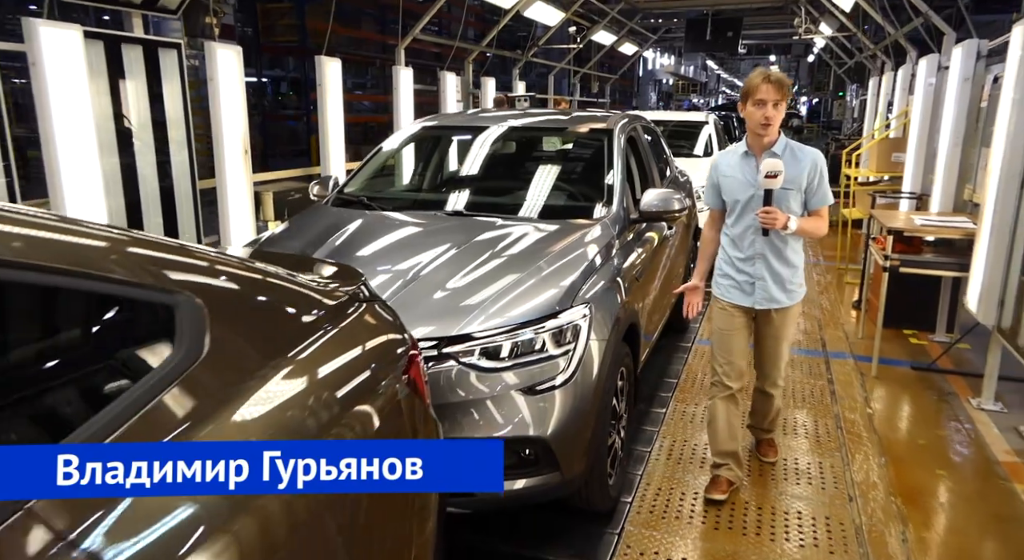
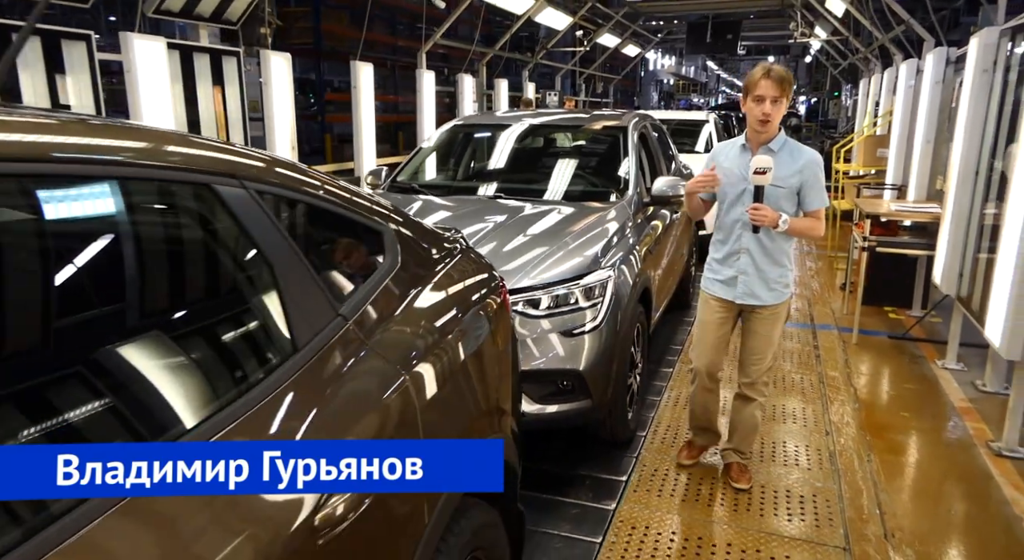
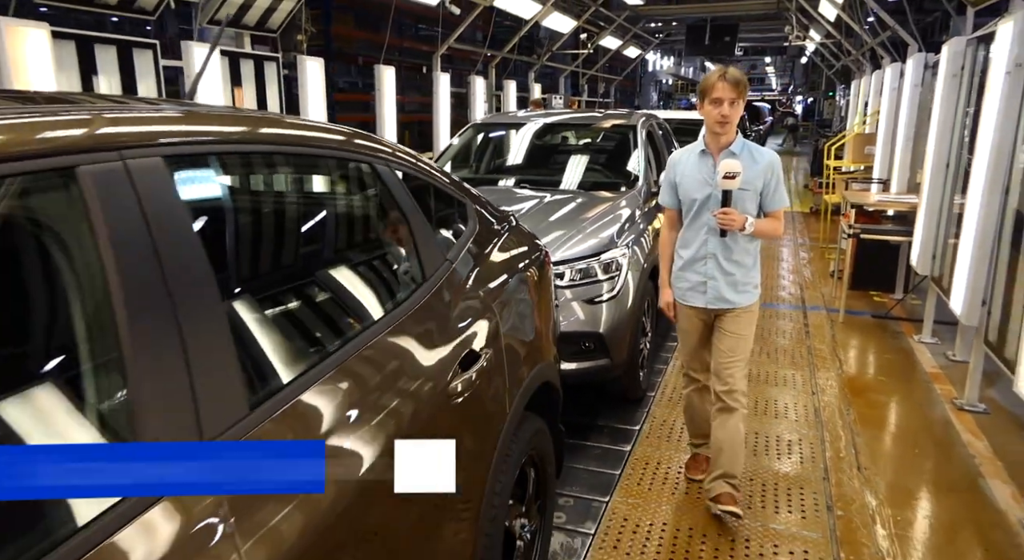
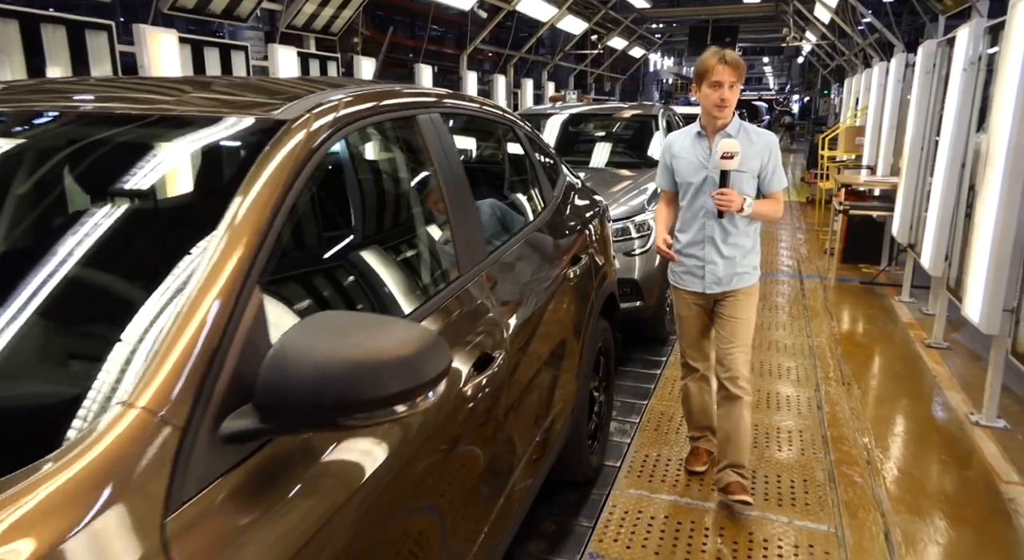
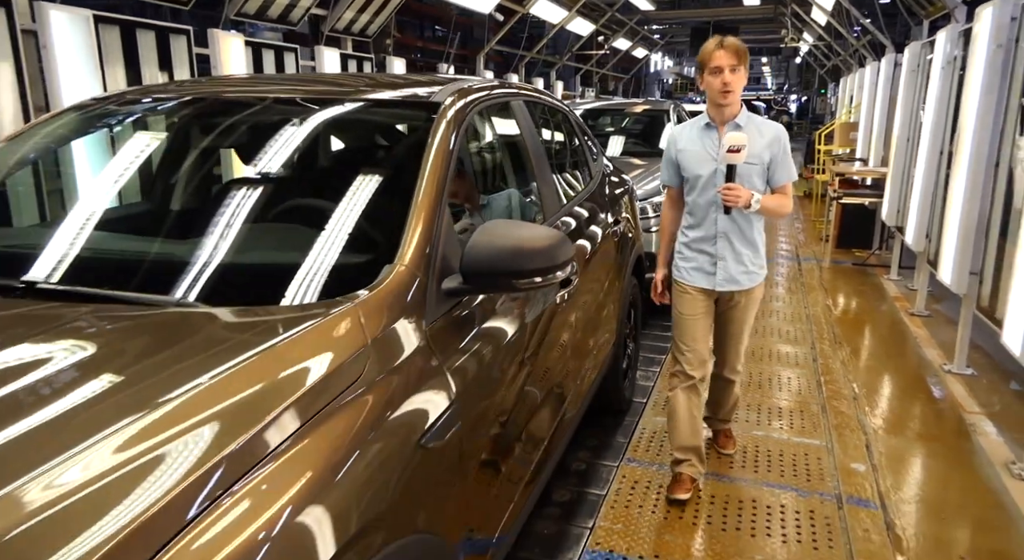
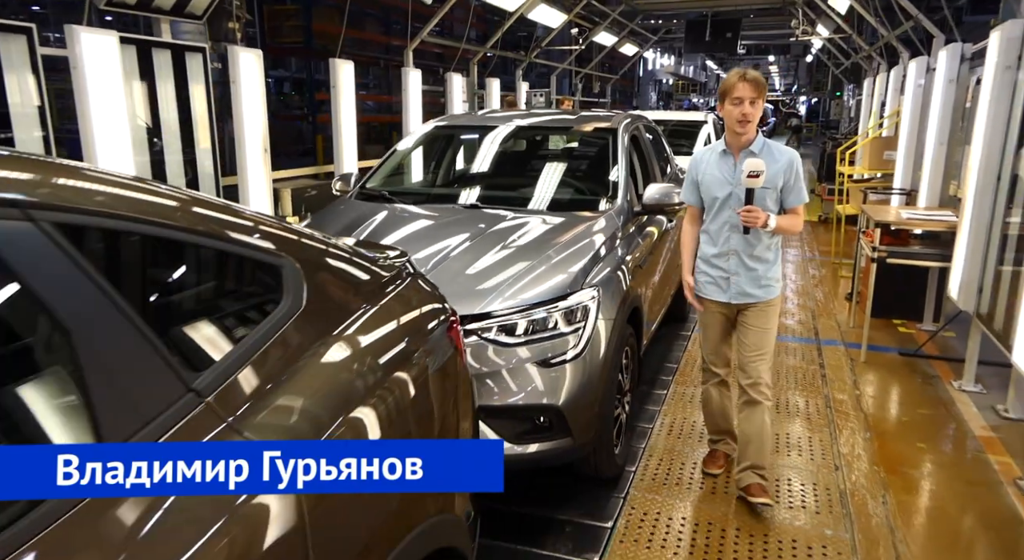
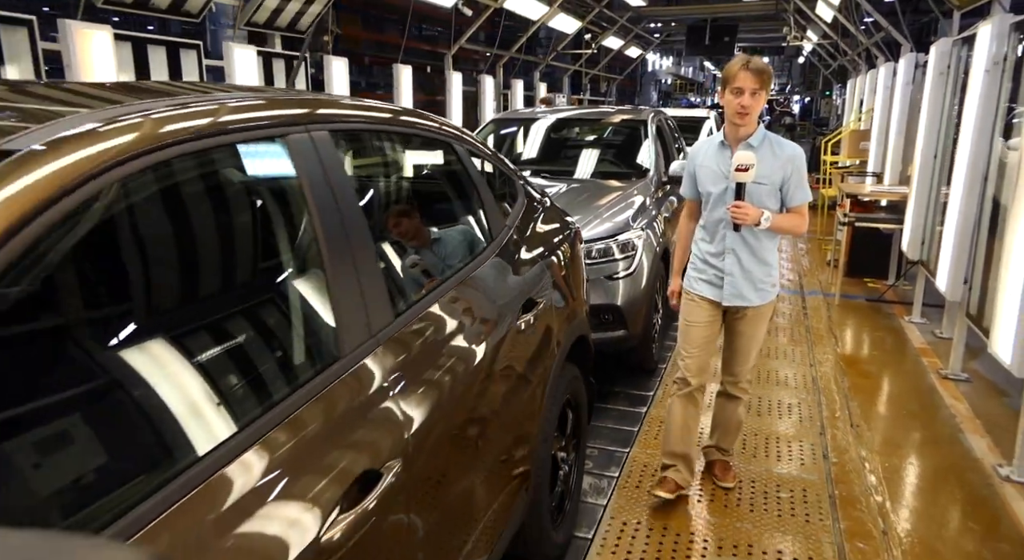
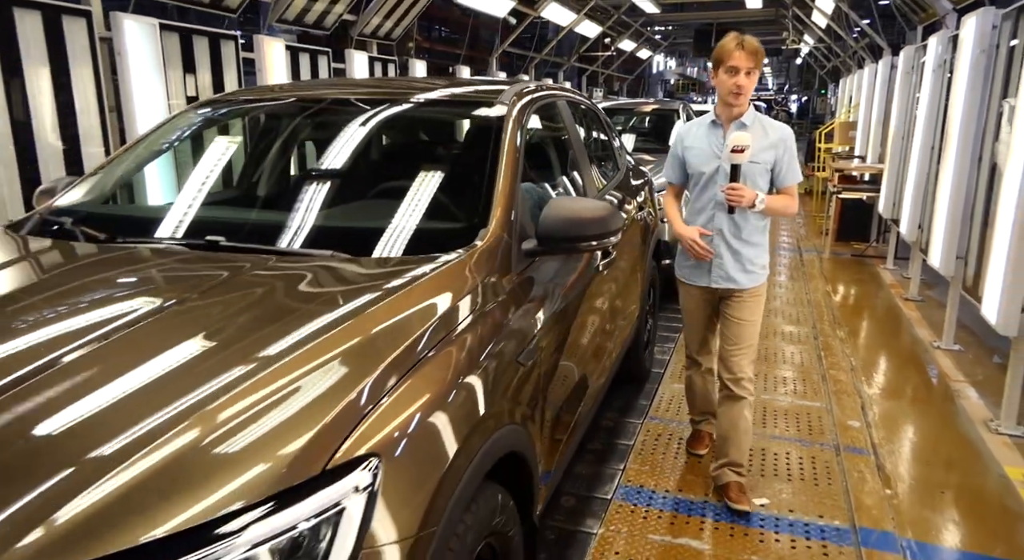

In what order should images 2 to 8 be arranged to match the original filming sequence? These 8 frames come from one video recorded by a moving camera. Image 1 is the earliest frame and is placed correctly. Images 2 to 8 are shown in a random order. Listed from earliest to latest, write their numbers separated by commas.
6, 2, 3, 7, 4, 5, 8
